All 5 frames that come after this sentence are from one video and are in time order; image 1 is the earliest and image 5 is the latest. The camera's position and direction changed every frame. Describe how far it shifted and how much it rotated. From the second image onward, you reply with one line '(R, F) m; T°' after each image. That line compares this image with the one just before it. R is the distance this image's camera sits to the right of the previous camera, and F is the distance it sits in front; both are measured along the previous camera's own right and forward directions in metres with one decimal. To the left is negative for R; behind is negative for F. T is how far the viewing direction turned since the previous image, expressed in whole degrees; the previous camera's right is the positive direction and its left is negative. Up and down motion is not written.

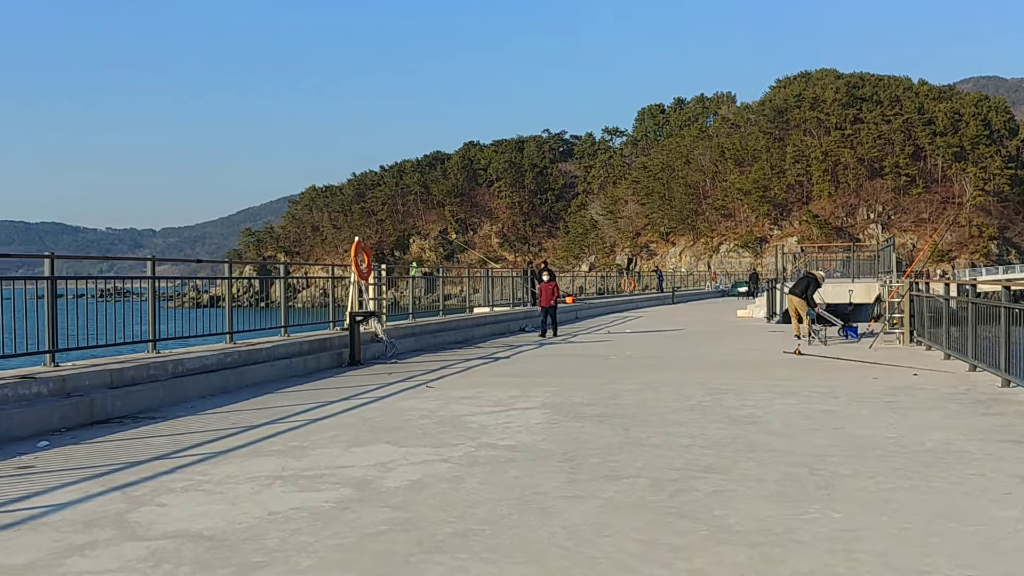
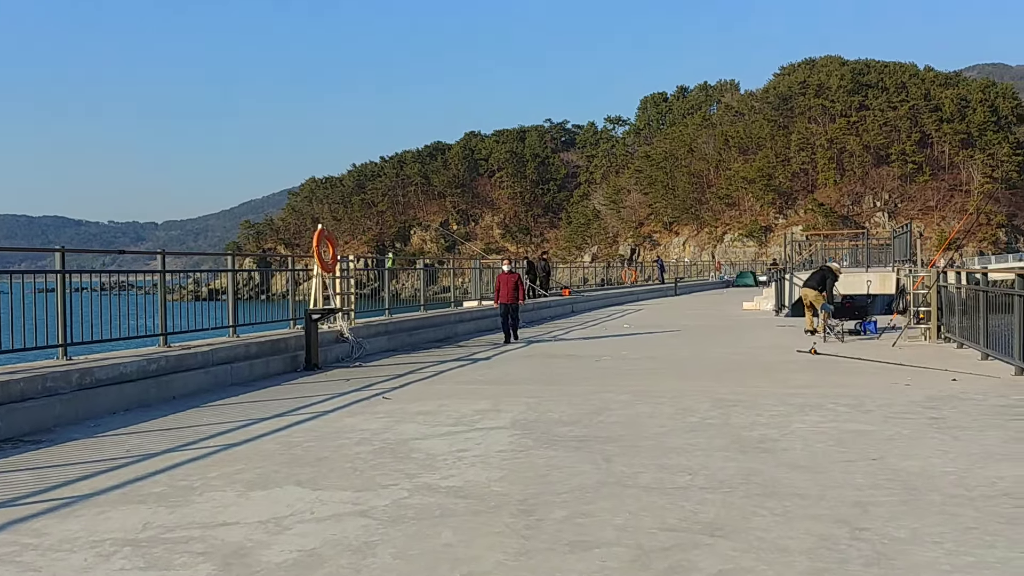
(+0.3, +1.8) m; 0°
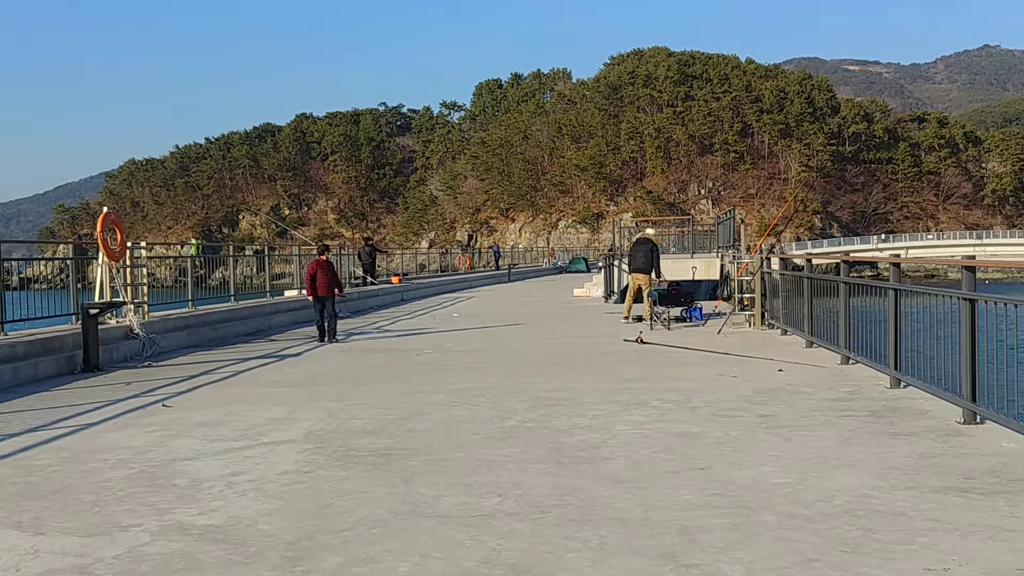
(+0.3, +0.9) m; +9°
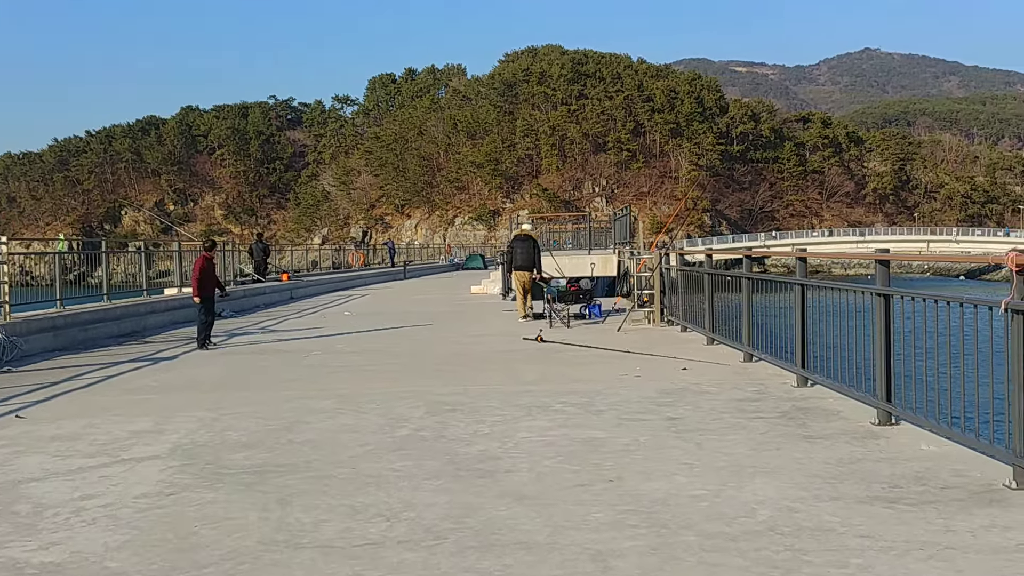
(0.0, +0.6) m; +6°
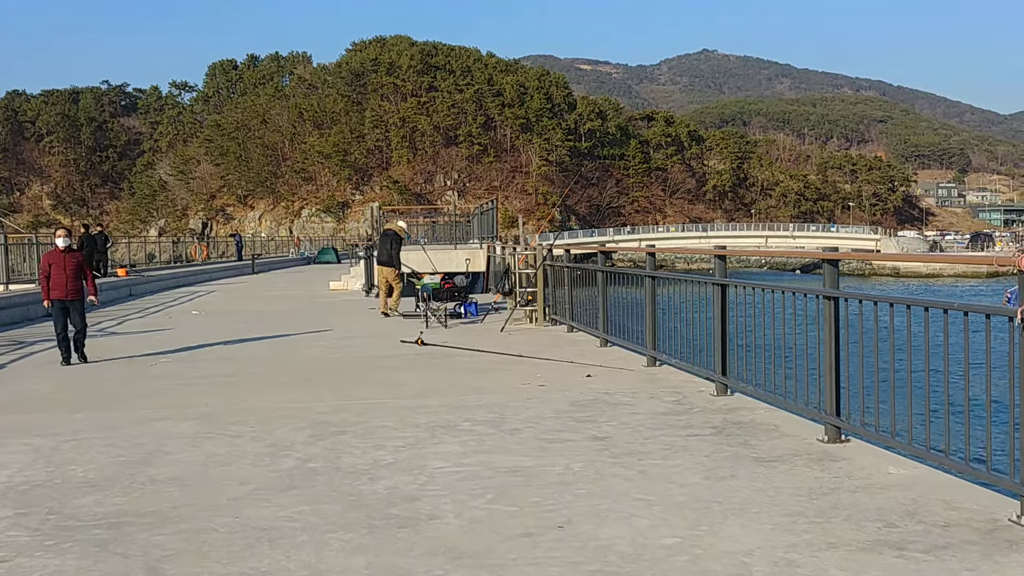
(-0.3, +1.0) m; +9°
